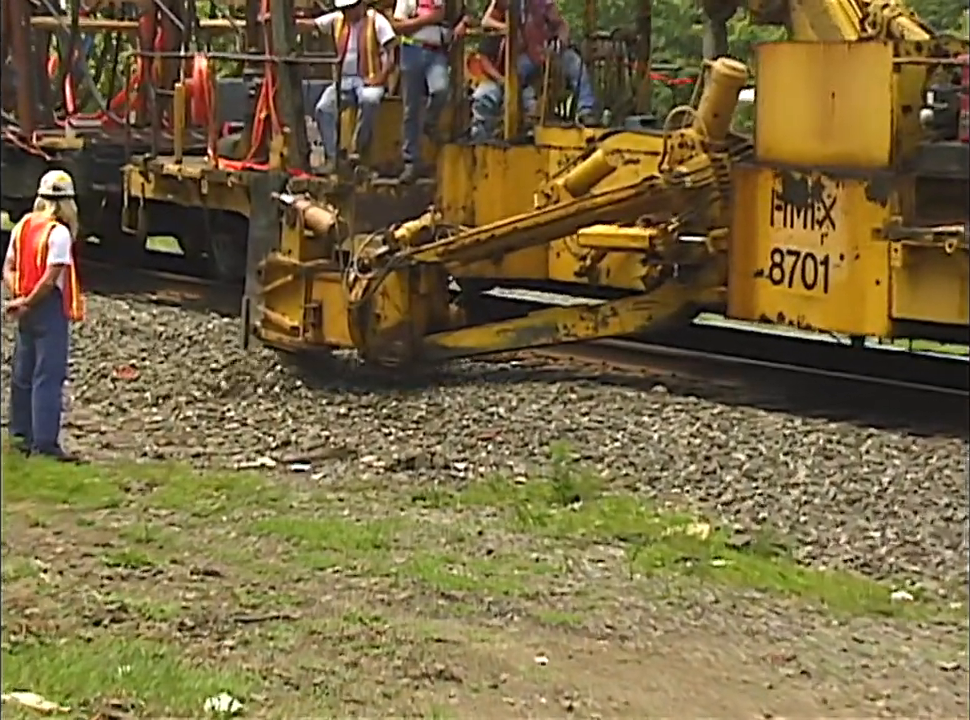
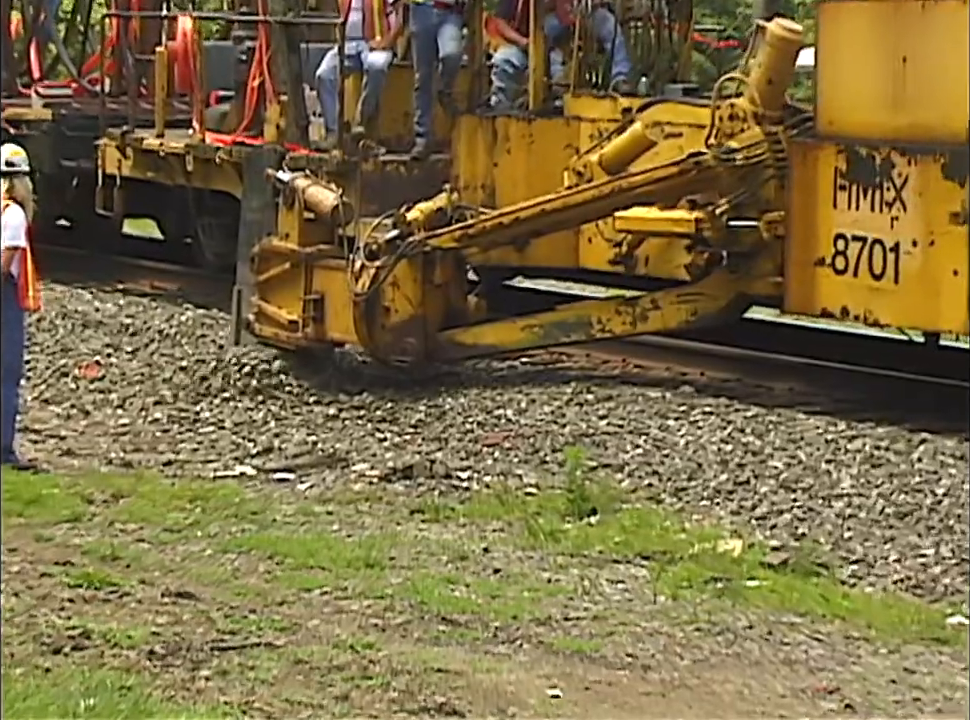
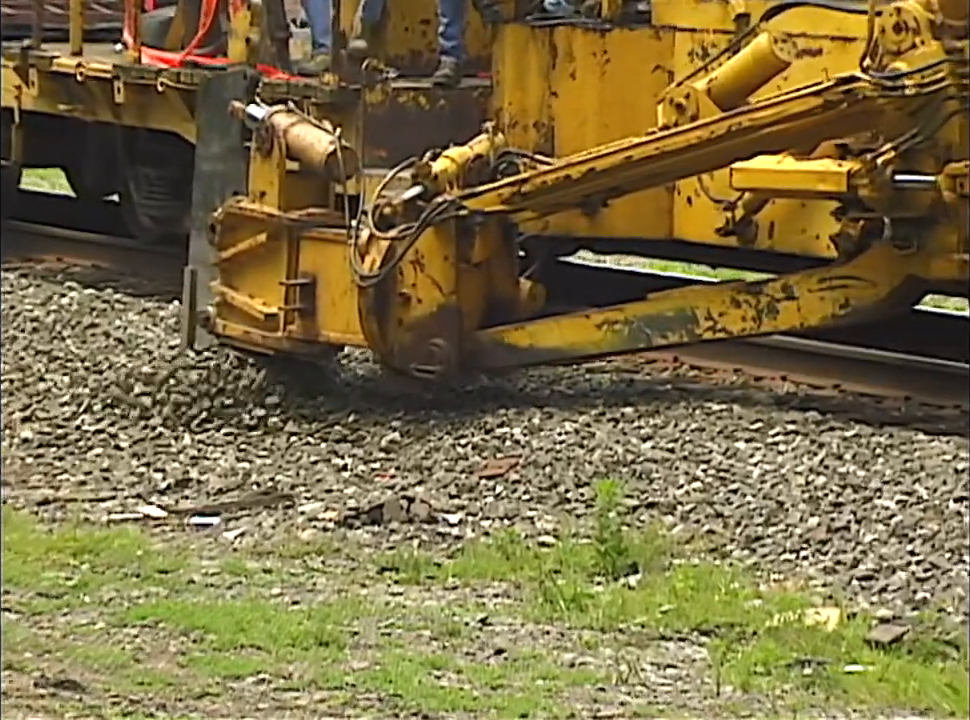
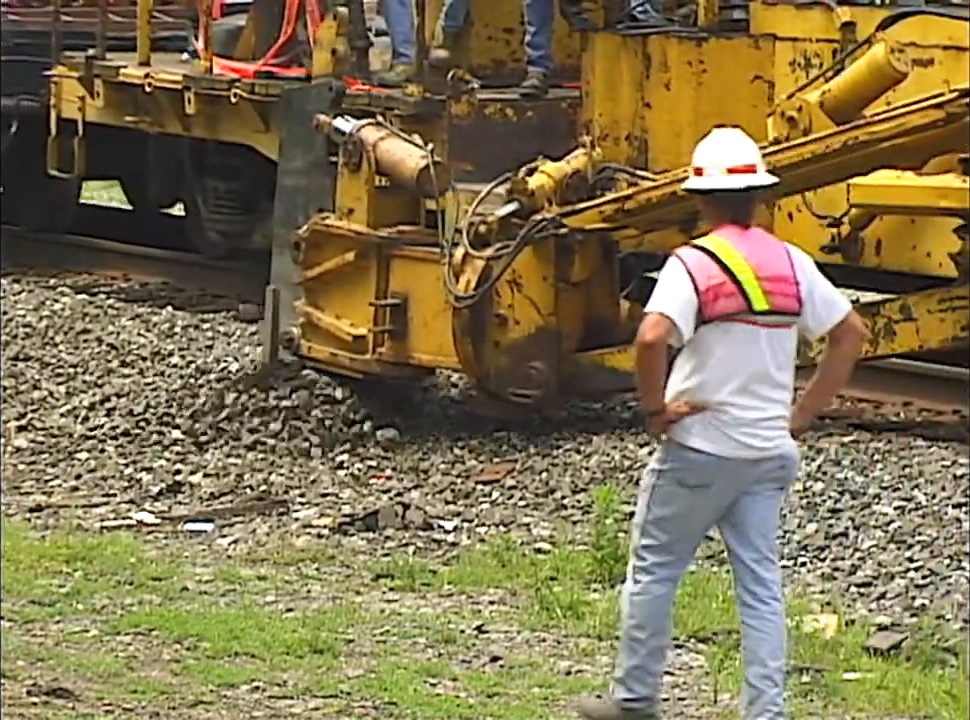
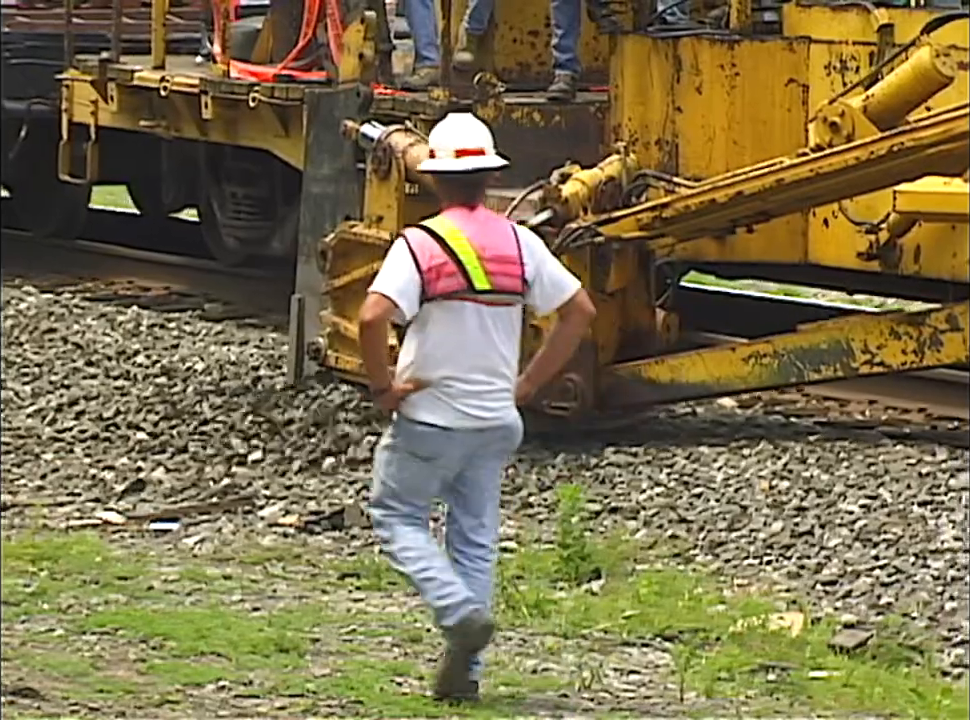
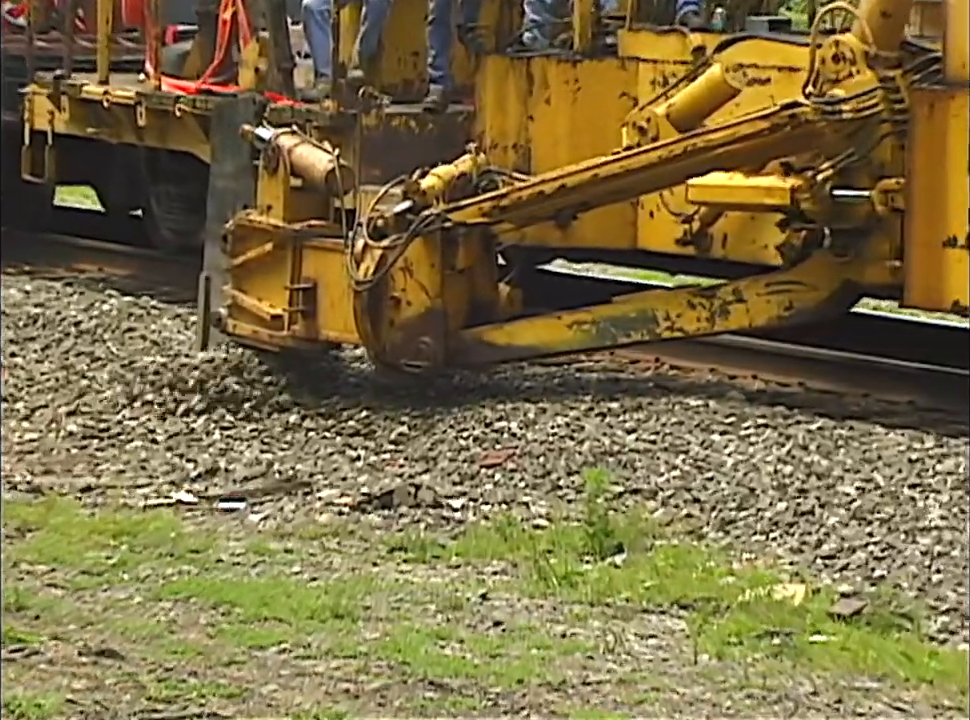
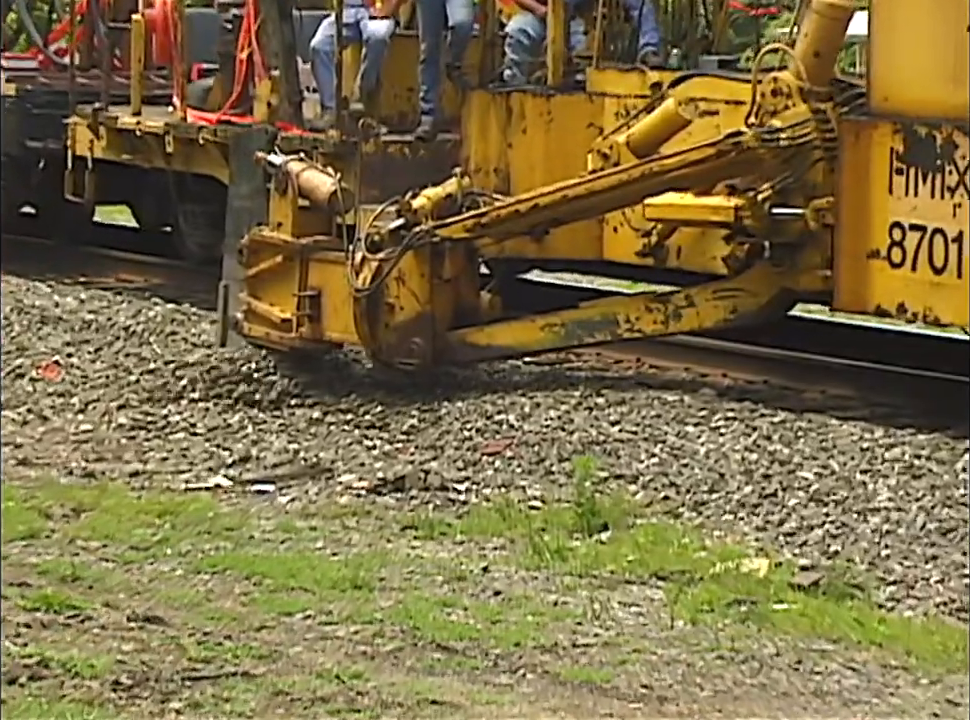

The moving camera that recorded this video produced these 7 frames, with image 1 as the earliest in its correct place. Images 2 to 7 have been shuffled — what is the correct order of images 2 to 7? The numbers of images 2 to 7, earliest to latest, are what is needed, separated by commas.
2, 7, 6, 3, 4, 5
